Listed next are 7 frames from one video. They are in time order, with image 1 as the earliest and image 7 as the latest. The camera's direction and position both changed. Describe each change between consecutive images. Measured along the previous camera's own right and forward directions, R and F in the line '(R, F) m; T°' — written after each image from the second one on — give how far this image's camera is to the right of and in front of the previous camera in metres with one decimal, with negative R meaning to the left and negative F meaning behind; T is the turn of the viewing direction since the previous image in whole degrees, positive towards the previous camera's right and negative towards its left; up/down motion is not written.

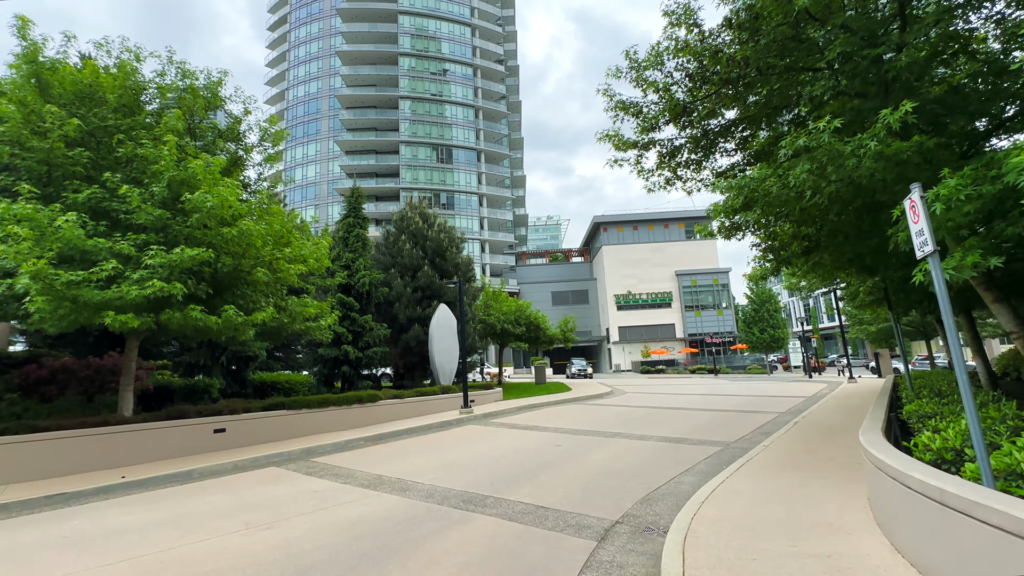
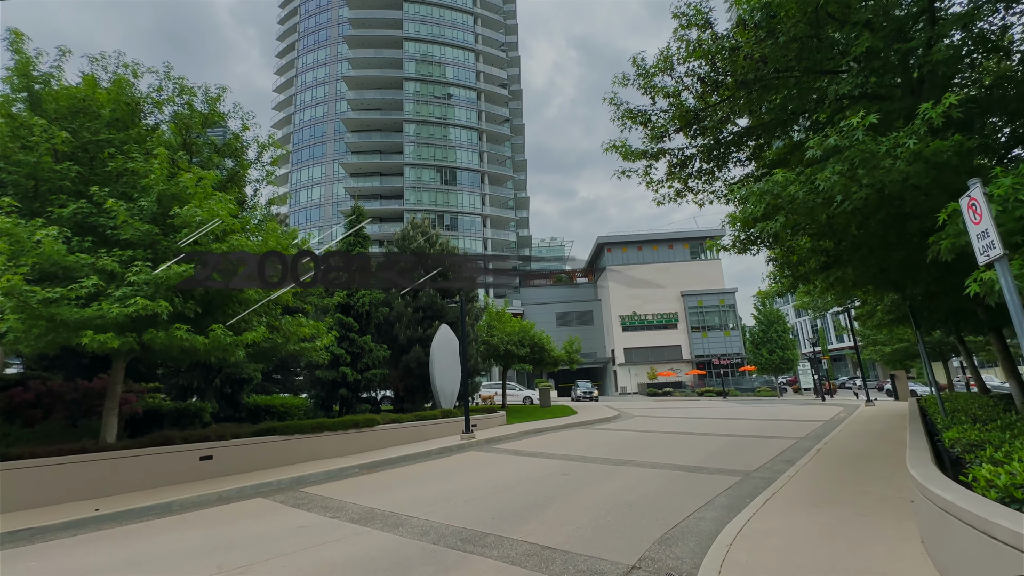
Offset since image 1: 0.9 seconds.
(0.0, +0.5) m; 0°
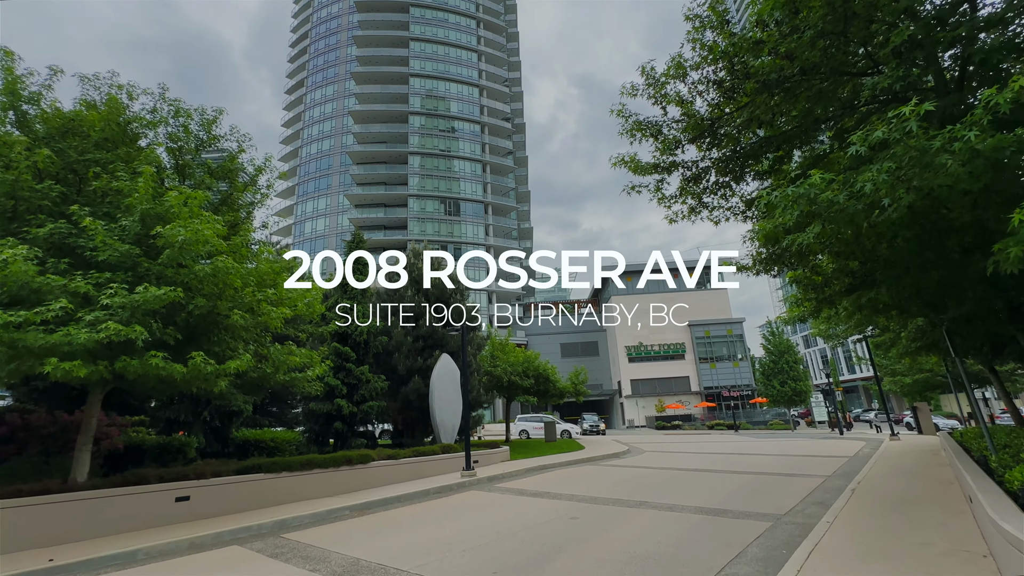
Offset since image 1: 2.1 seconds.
(0.0, +0.6) m; 0°
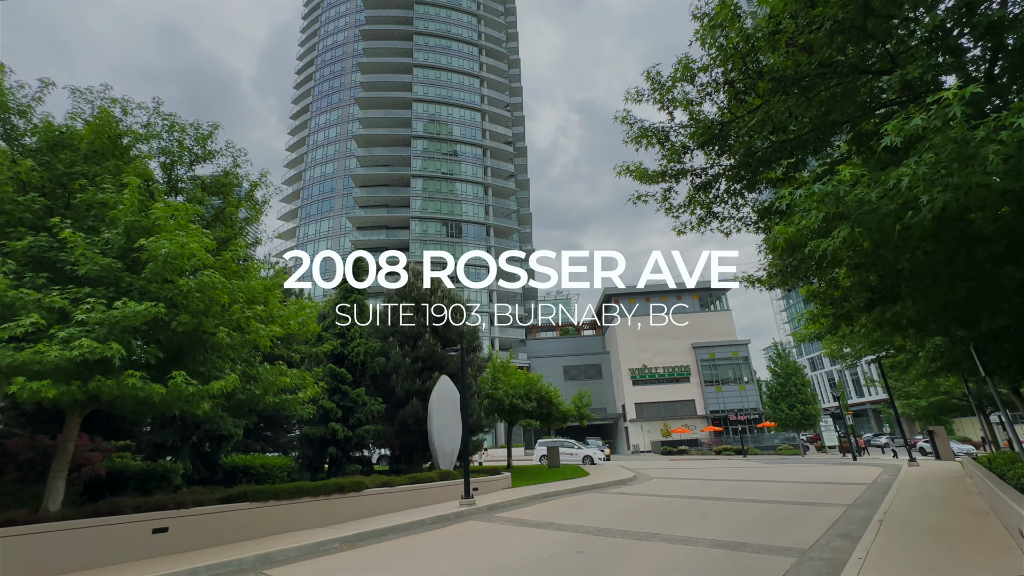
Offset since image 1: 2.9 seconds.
(0.0, +0.5) m; 0°
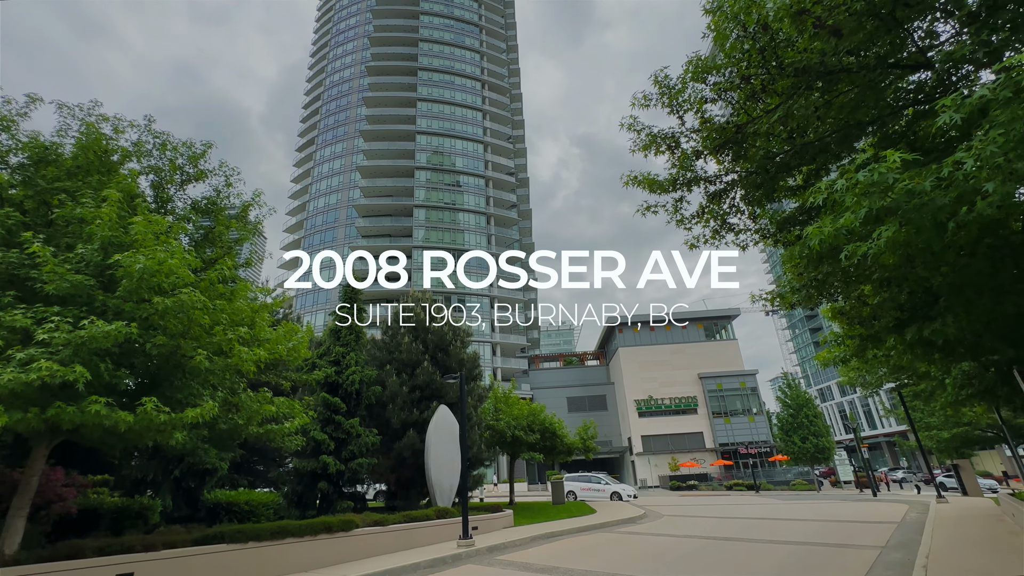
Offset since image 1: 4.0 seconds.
(0.0, +0.6) m; 0°
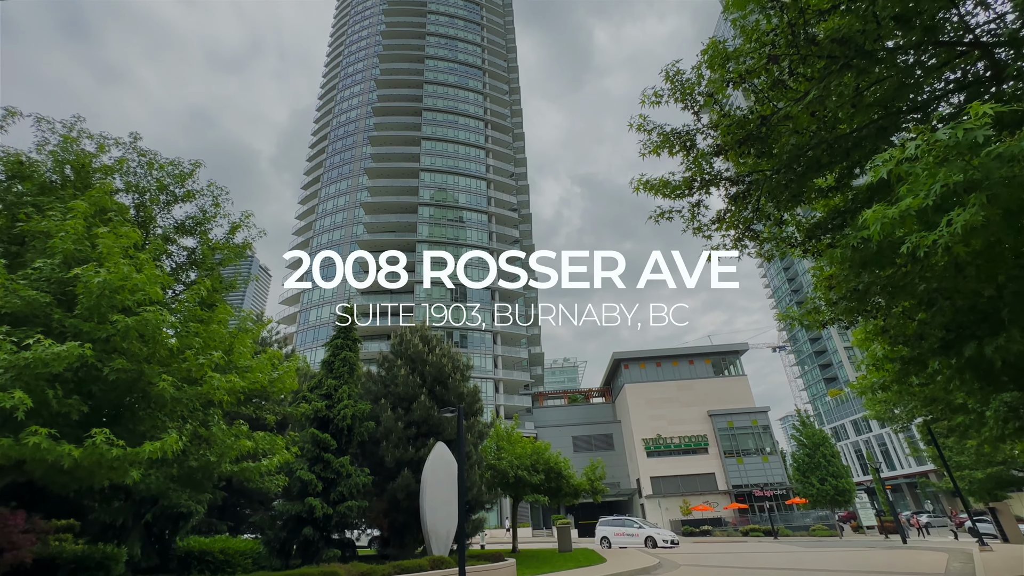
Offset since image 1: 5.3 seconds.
(+0.1, +0.8) m; 0°
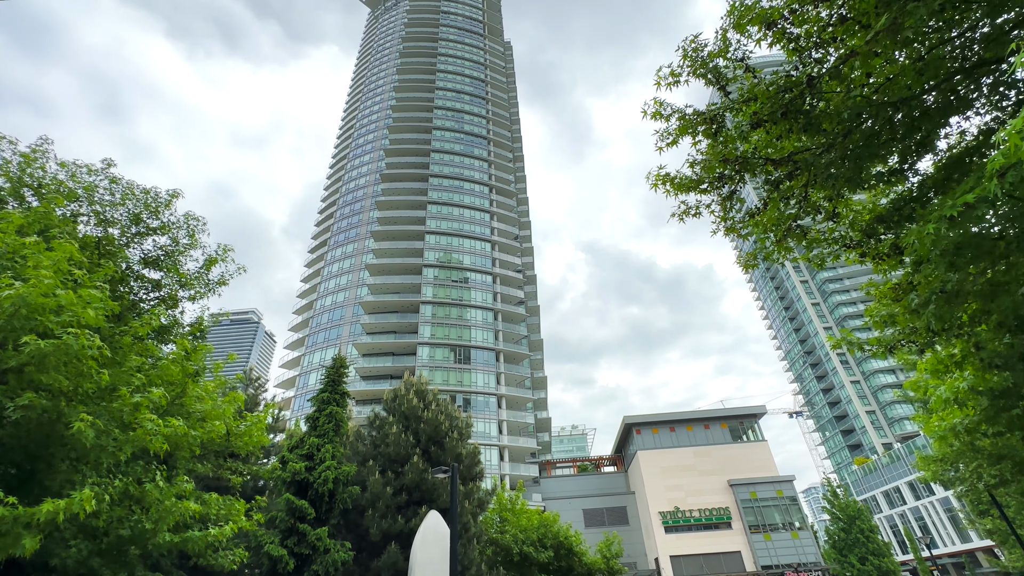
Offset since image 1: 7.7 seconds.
(+0.1, +1.2) m; -1°
